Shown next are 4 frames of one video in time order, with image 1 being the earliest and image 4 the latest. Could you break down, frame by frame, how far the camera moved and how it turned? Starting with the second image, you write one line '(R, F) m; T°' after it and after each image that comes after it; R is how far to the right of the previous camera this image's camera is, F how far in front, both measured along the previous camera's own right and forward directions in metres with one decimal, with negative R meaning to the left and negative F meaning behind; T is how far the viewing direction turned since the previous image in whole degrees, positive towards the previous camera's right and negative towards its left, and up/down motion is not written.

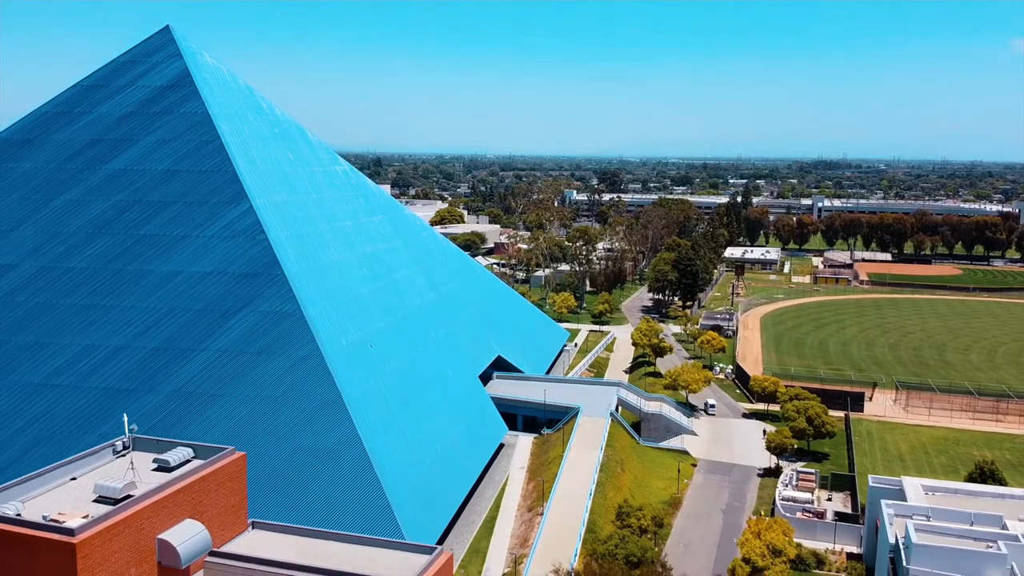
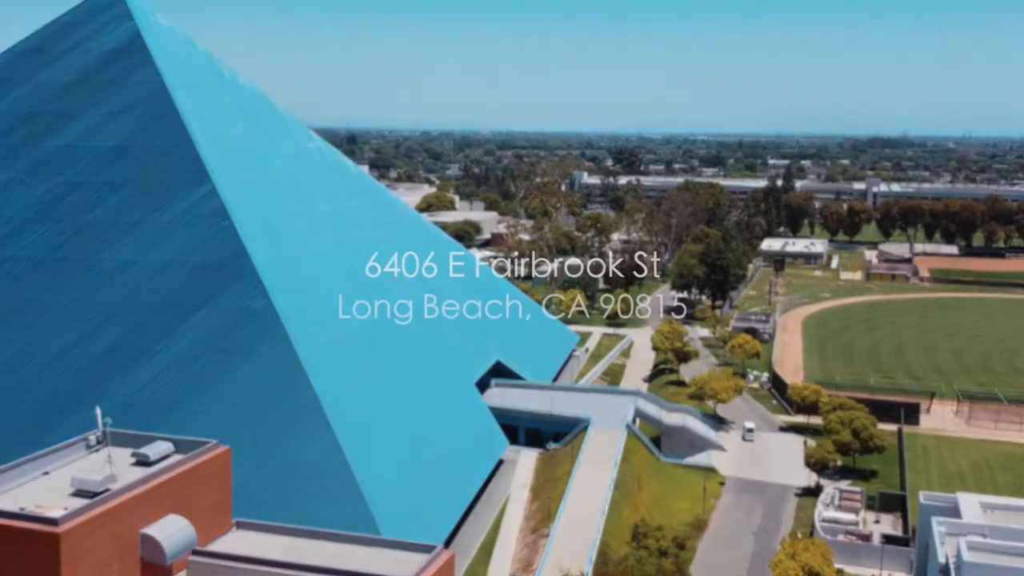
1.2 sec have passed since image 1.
(+1.0, +3.8) m; -2°
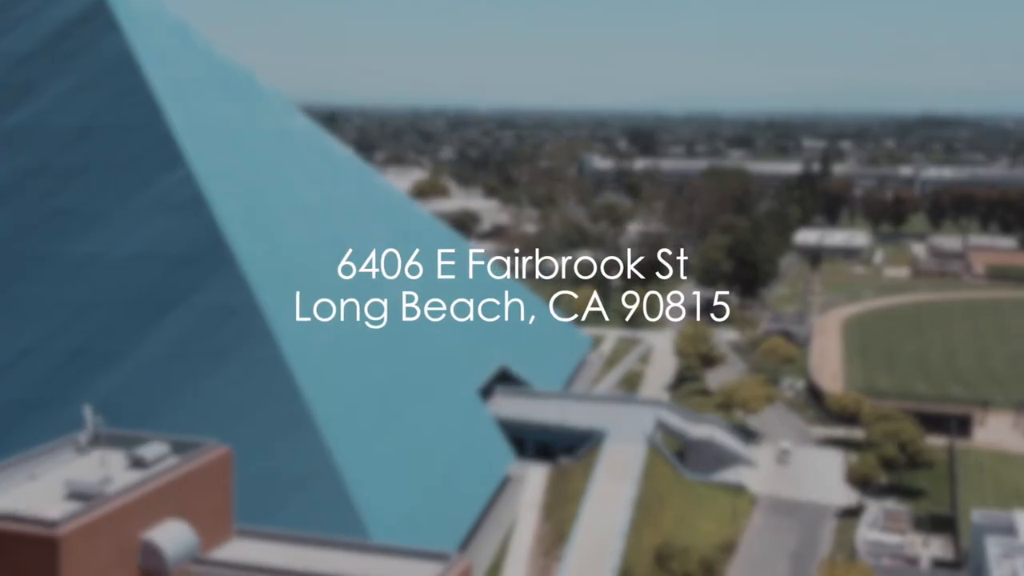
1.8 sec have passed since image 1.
(+0.5, +2.4) m; -2°
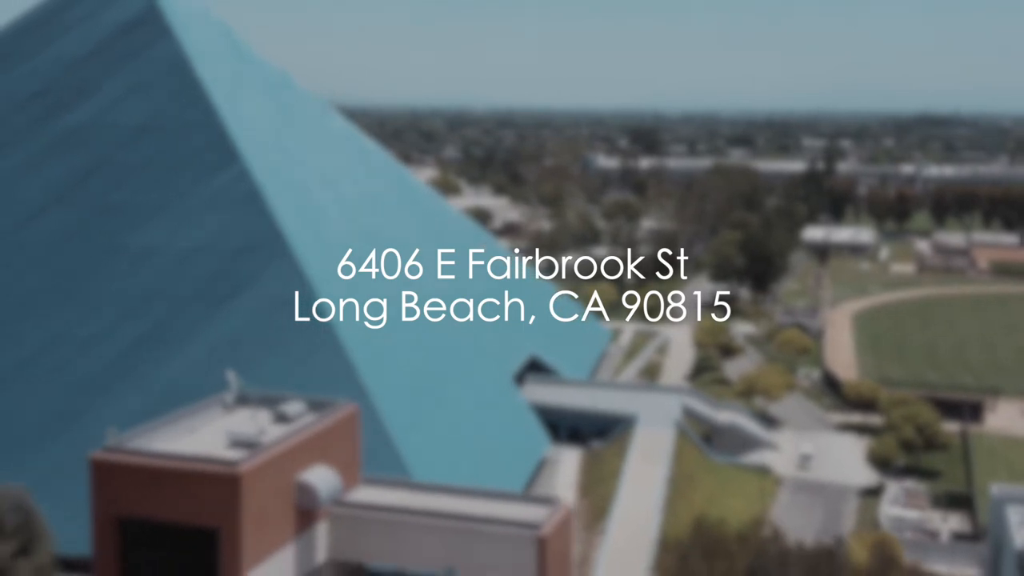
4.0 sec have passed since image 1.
(-0.8, -0.5) m; +1°
